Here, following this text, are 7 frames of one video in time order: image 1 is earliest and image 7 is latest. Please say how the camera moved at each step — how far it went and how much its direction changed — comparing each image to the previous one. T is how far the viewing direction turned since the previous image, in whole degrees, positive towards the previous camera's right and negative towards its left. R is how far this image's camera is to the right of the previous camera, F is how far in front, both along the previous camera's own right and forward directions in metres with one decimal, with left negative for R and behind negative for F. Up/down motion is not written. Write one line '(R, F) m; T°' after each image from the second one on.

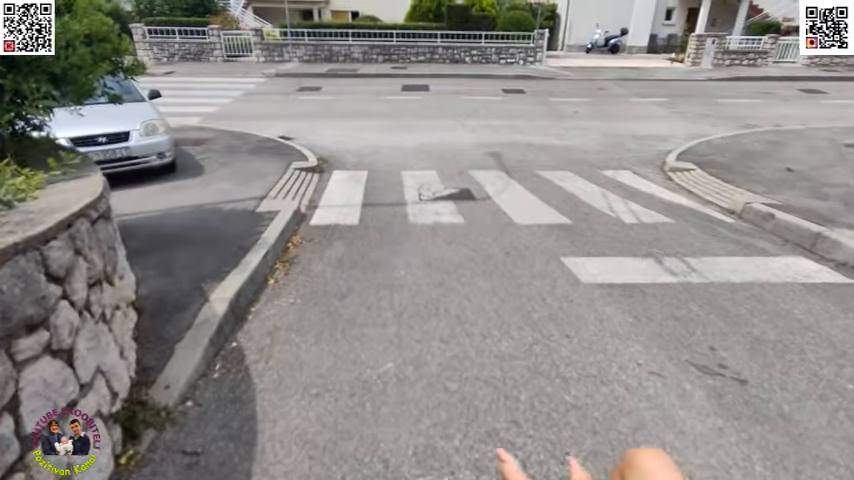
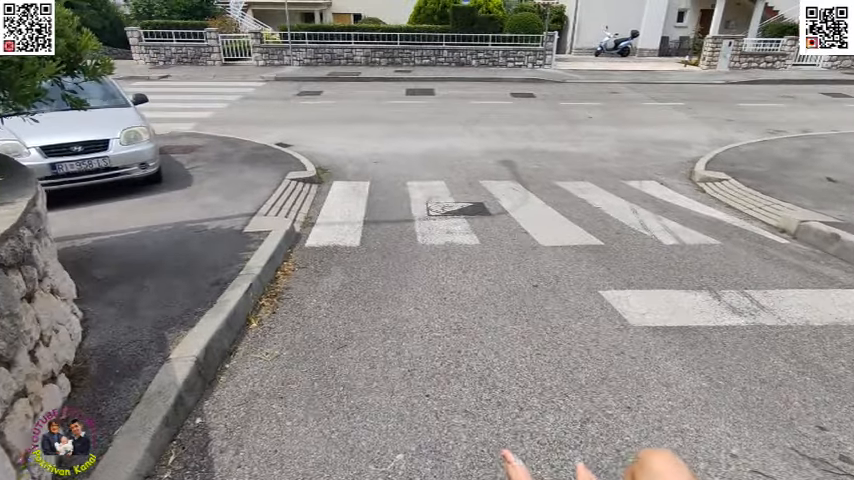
(-0.1, +0.7) m; 0°
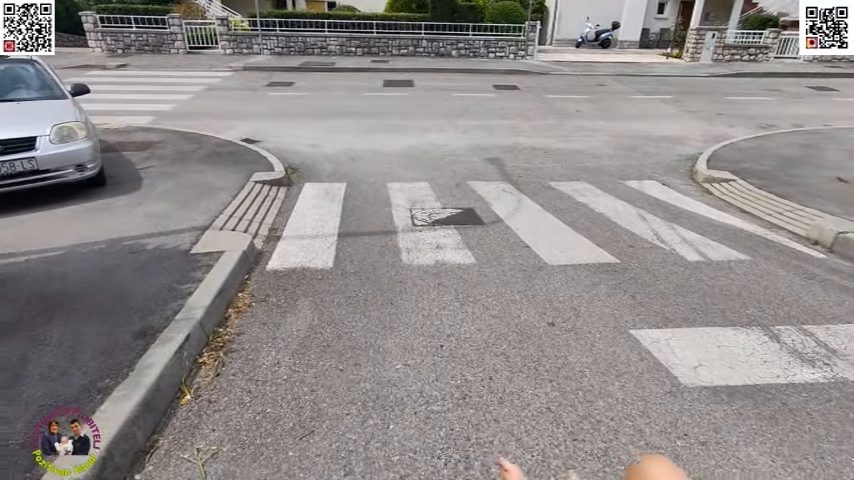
(-0.1, +0.9) m; +3°
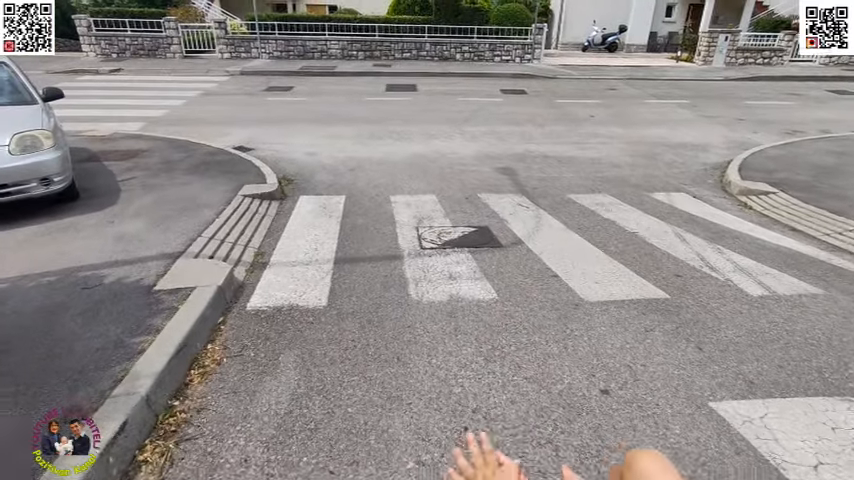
(-0.1, +0.7) m; 0°
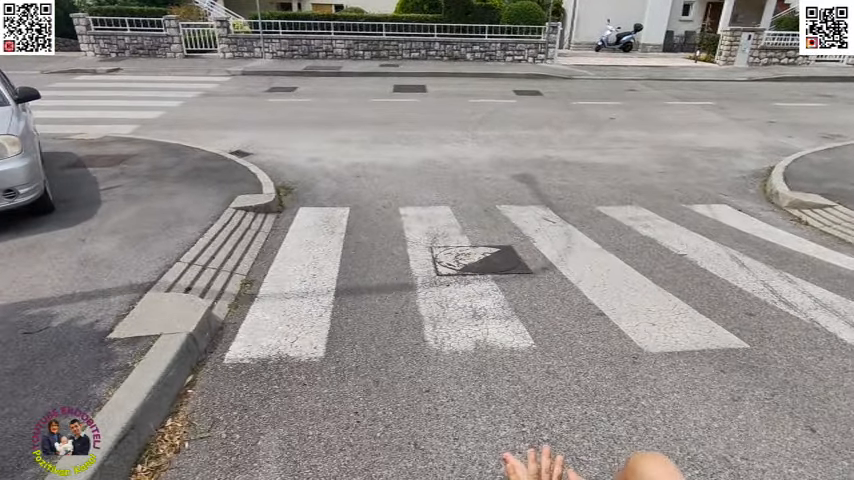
(-0.1, +0.7) m; -1°
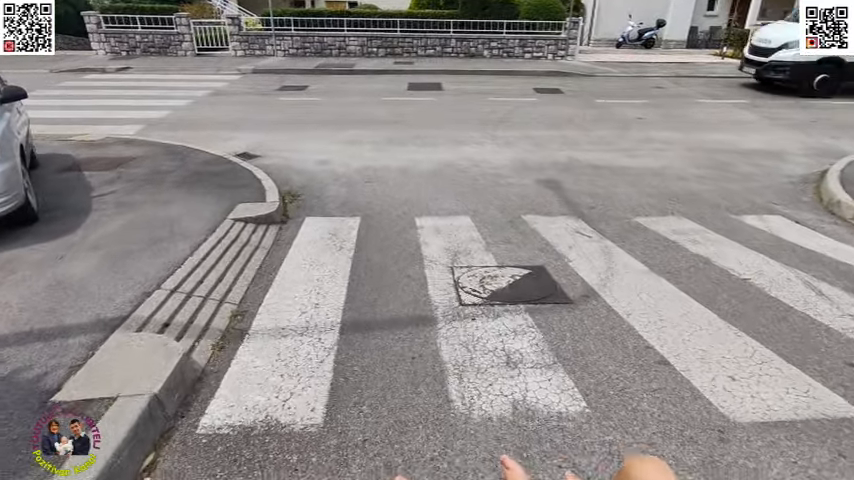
(-0.1, +0.6) m; -1°
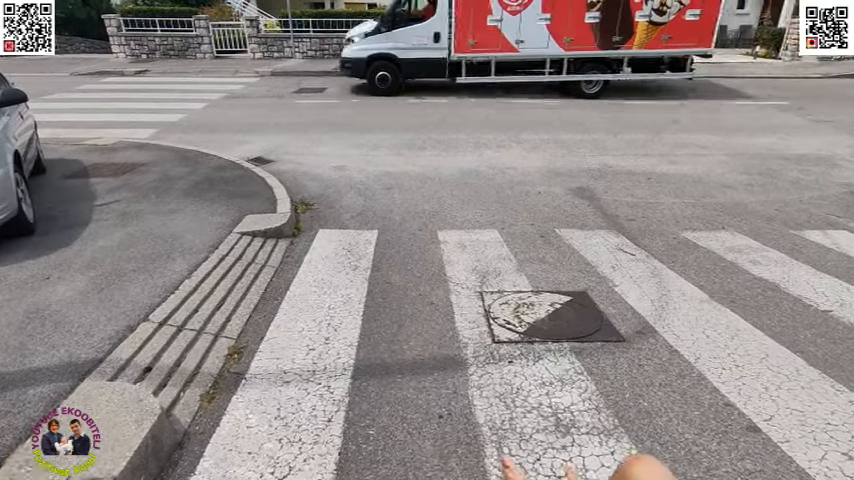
(-0.1, +0.5) m; -2°
